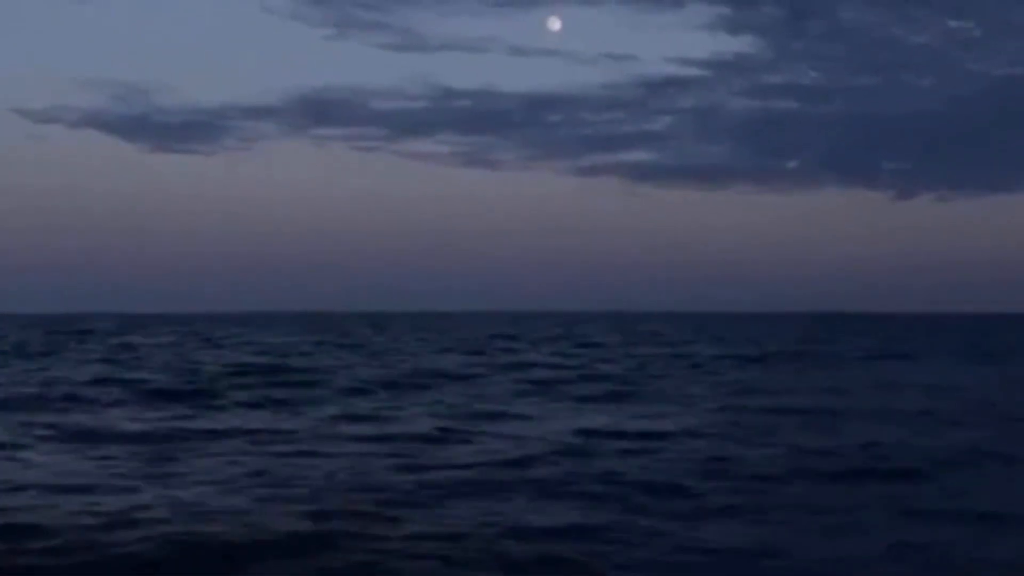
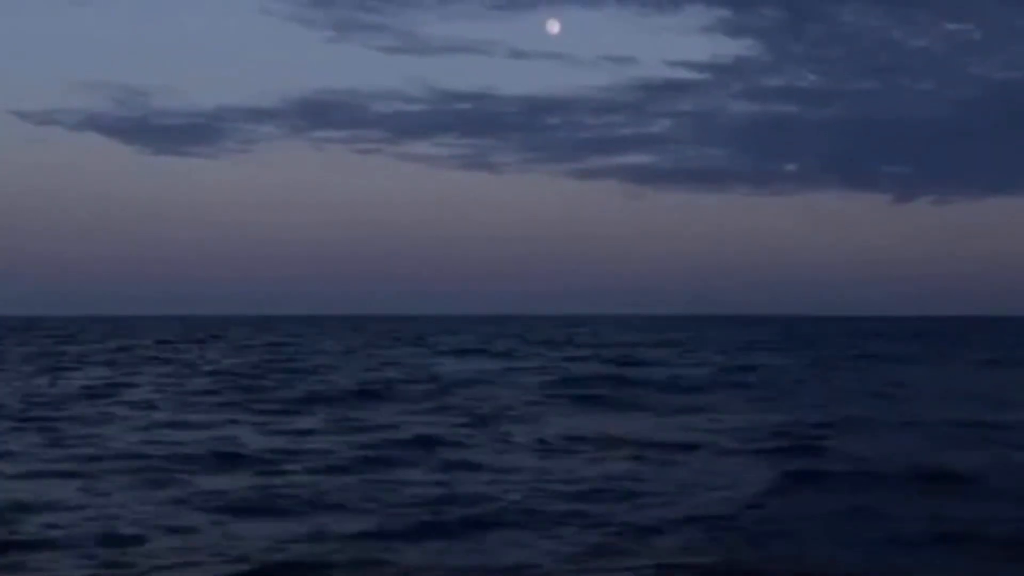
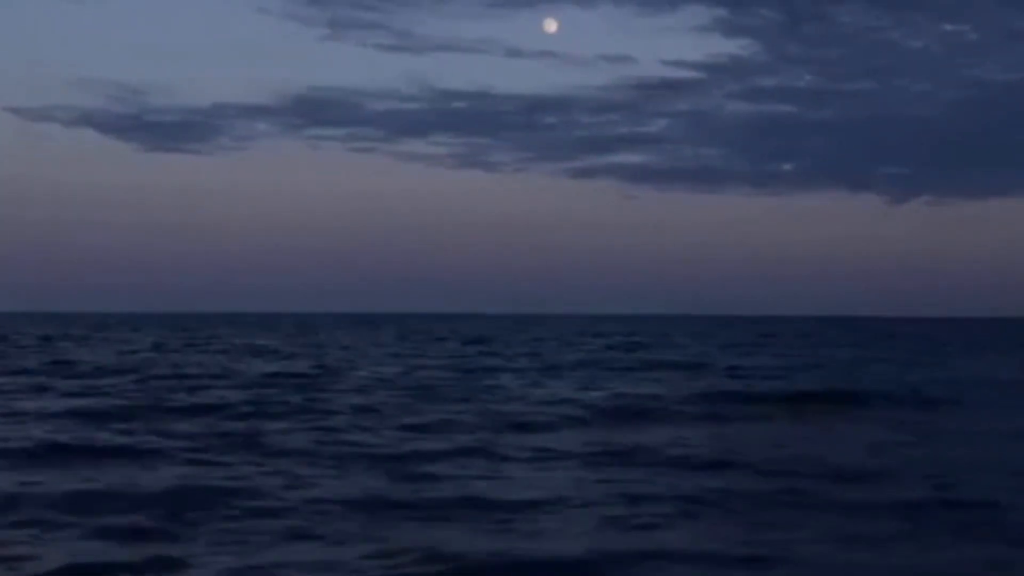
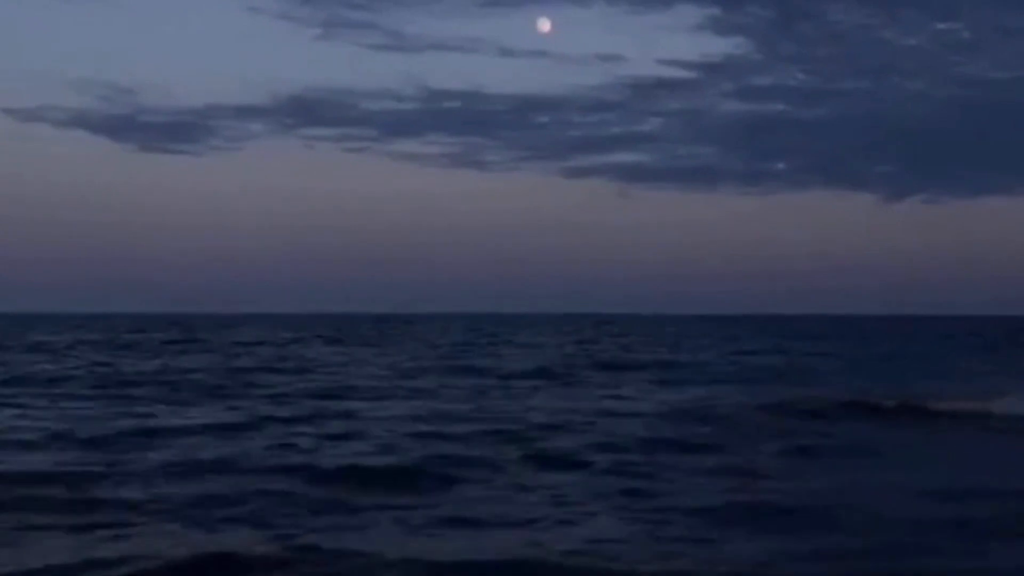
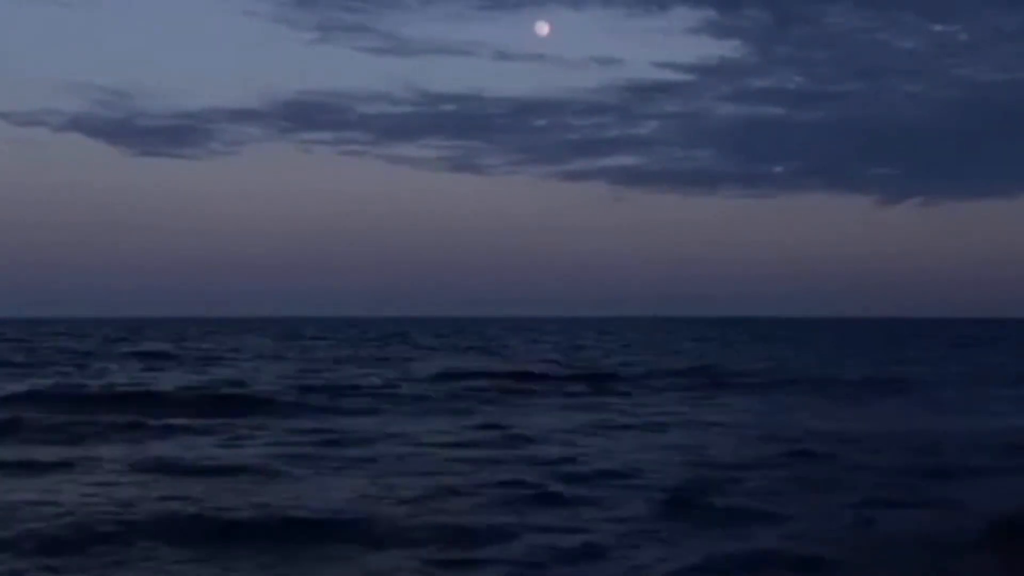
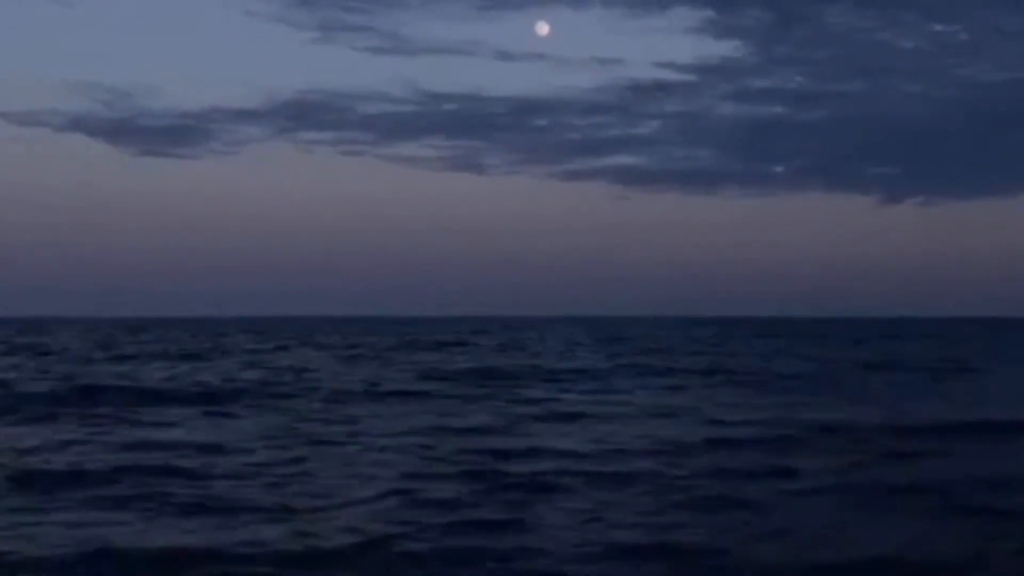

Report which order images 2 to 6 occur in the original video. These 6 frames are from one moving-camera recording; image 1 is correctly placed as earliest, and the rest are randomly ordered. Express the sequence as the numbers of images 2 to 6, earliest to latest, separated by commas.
2, 3, 4, 6, 5
